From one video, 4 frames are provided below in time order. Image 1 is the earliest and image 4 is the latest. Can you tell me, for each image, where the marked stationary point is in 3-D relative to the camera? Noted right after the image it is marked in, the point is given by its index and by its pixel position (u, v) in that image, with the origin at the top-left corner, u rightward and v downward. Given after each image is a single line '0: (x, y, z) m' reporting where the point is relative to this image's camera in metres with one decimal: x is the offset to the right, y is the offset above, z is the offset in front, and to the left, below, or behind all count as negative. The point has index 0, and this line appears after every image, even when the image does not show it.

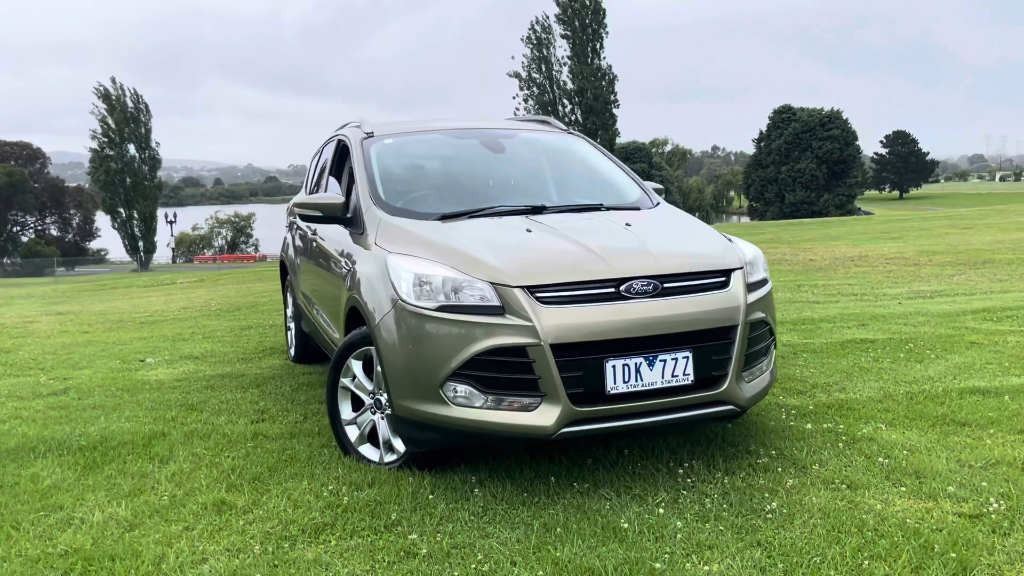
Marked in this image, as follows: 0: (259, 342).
0: (-1.8, -0.4, +6.6) m
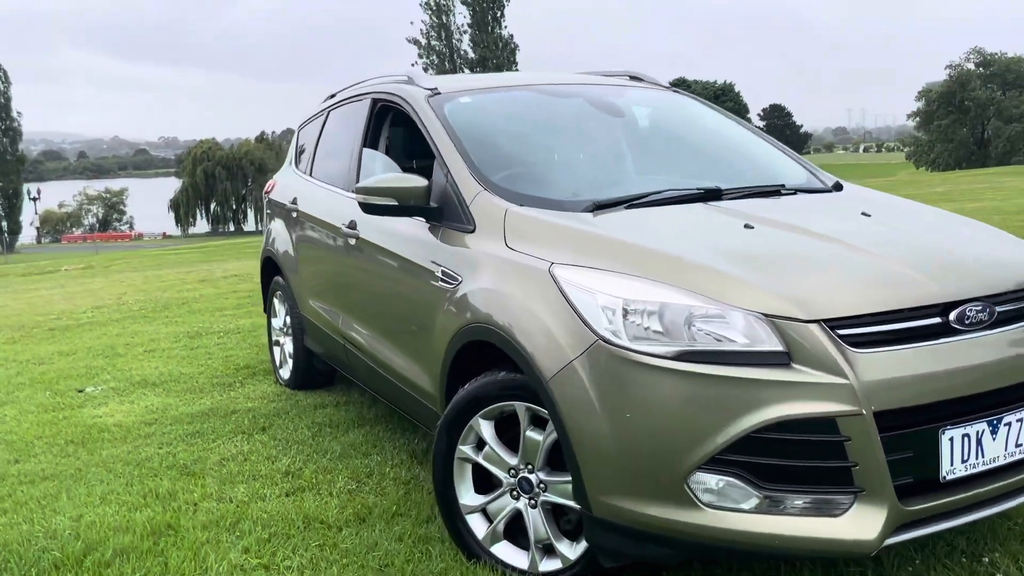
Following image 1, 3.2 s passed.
0: (-1.7, -0.4, +5.3) m
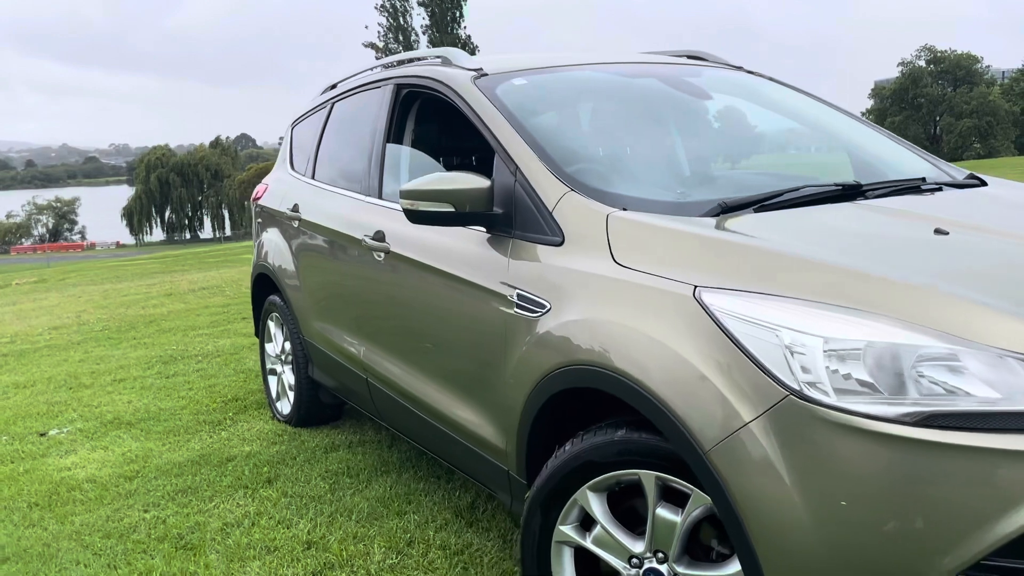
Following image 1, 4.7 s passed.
0: (-1.5, -0.5, +4.6) m
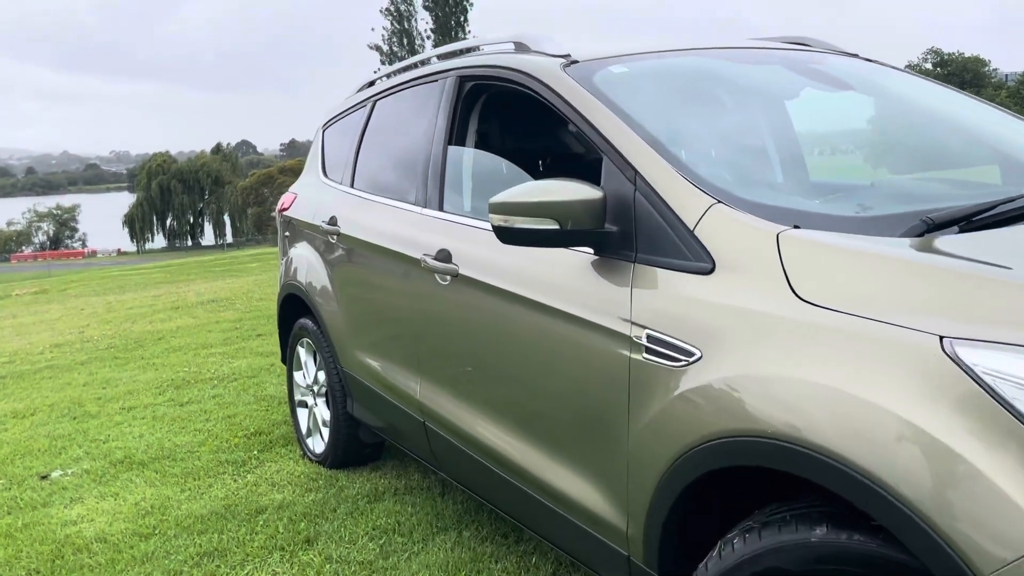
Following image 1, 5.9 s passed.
0: (-1.3, -0.6, +4.2) m
